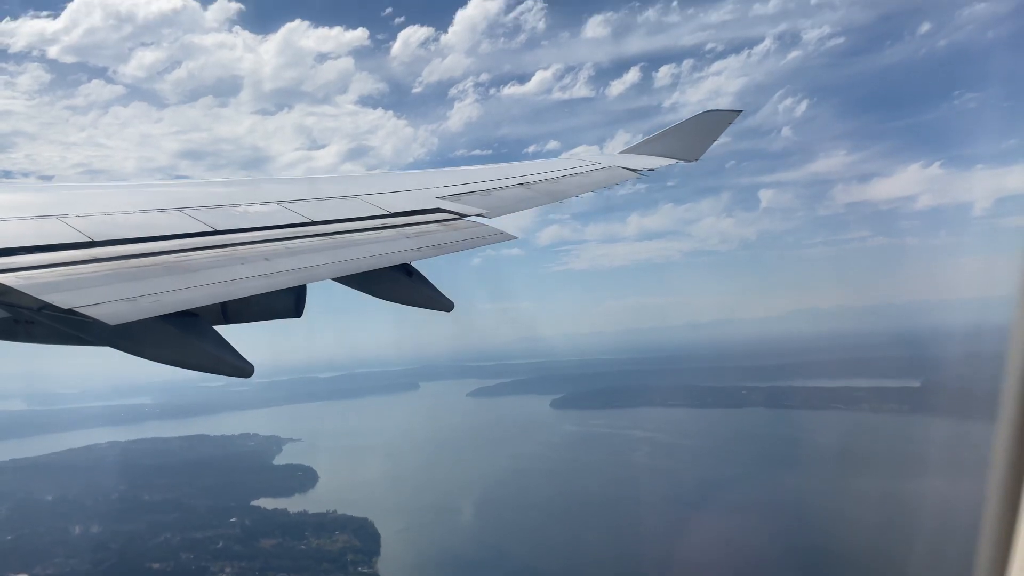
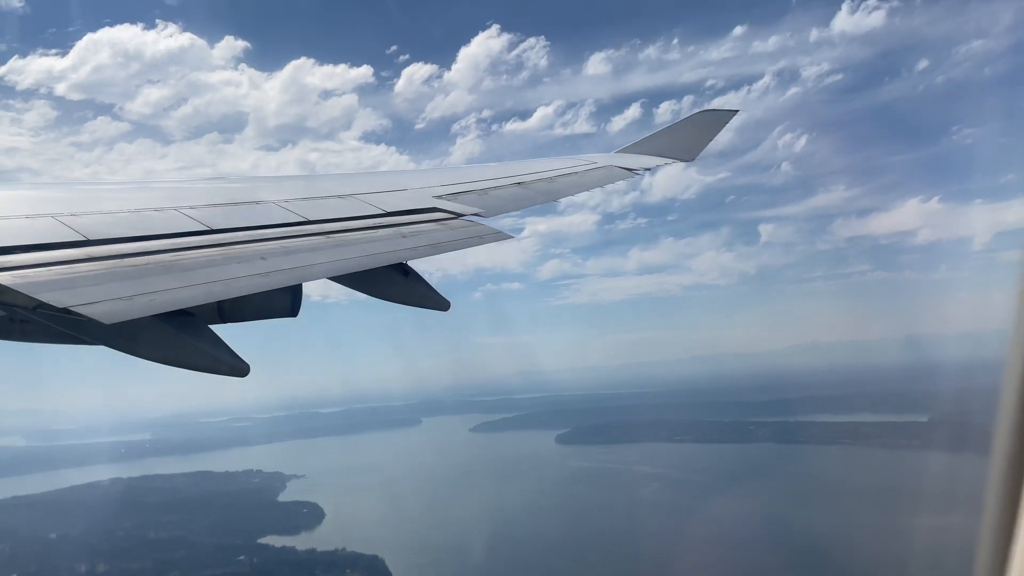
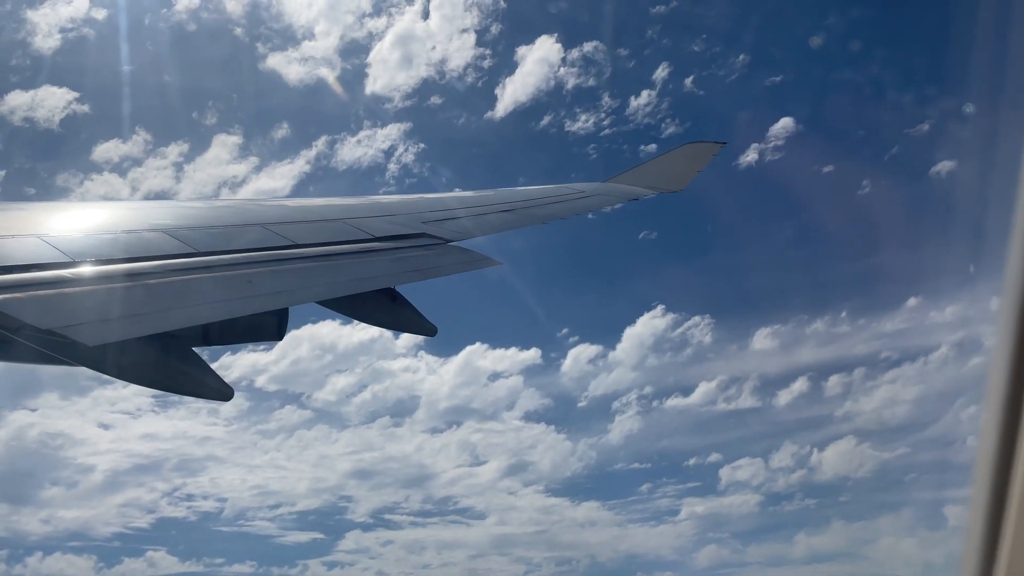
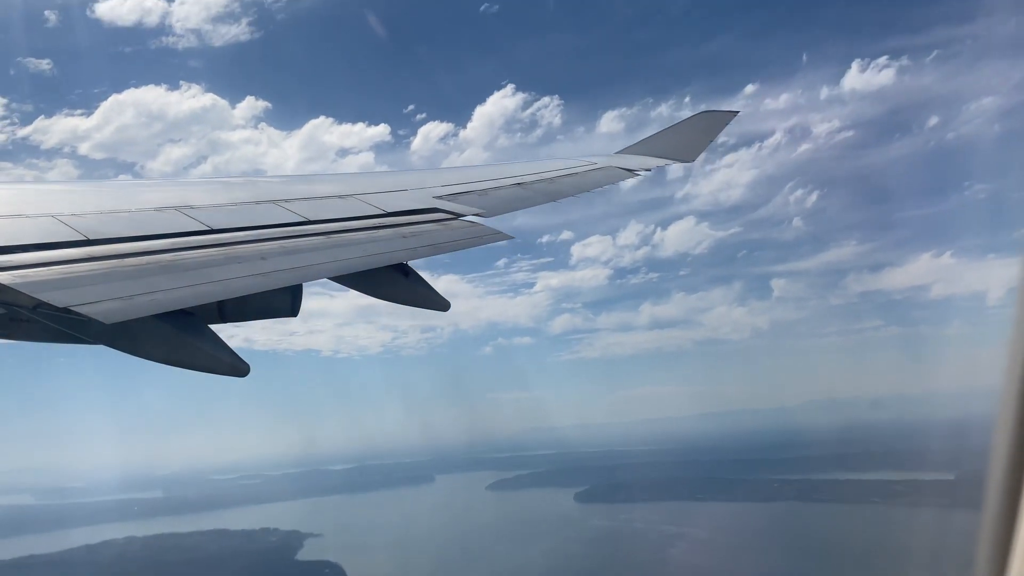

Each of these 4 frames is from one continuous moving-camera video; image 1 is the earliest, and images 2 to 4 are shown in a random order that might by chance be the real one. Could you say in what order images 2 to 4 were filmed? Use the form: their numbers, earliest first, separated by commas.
2, 4, 3
